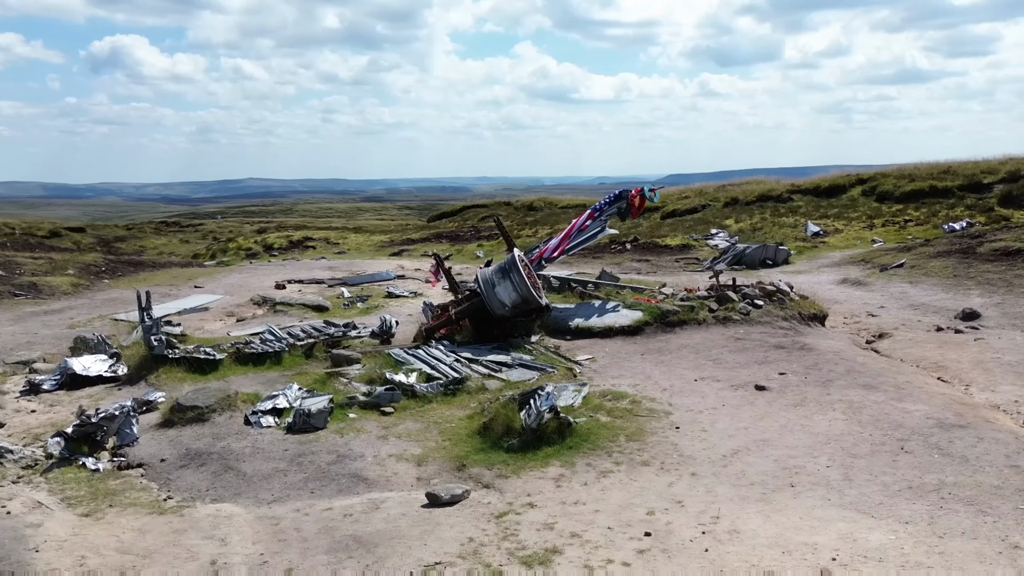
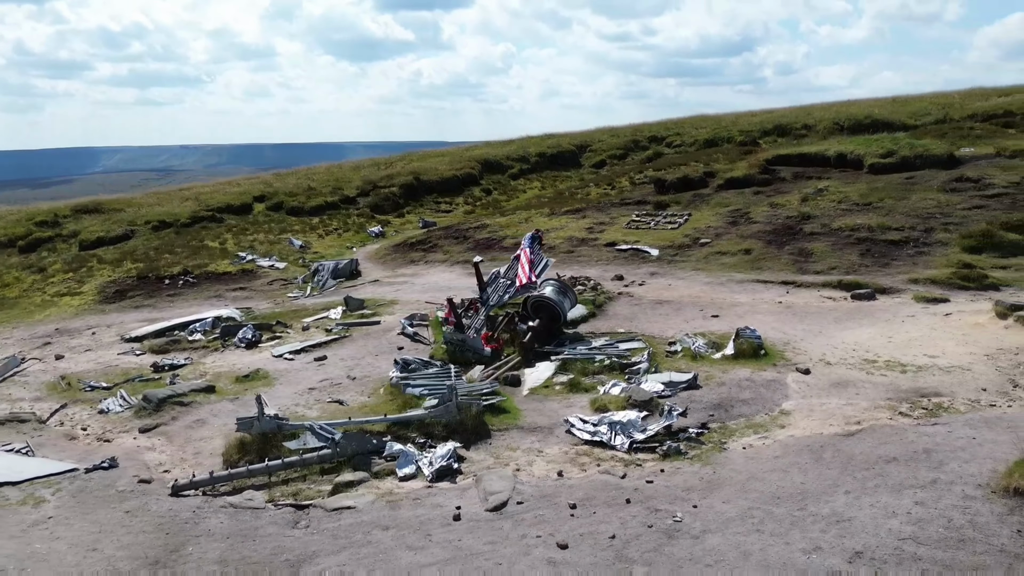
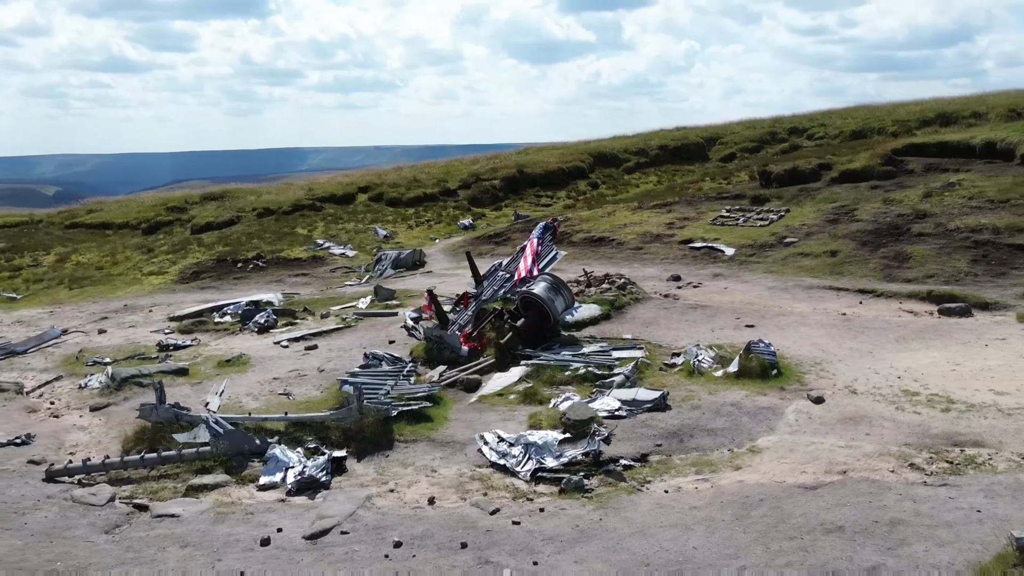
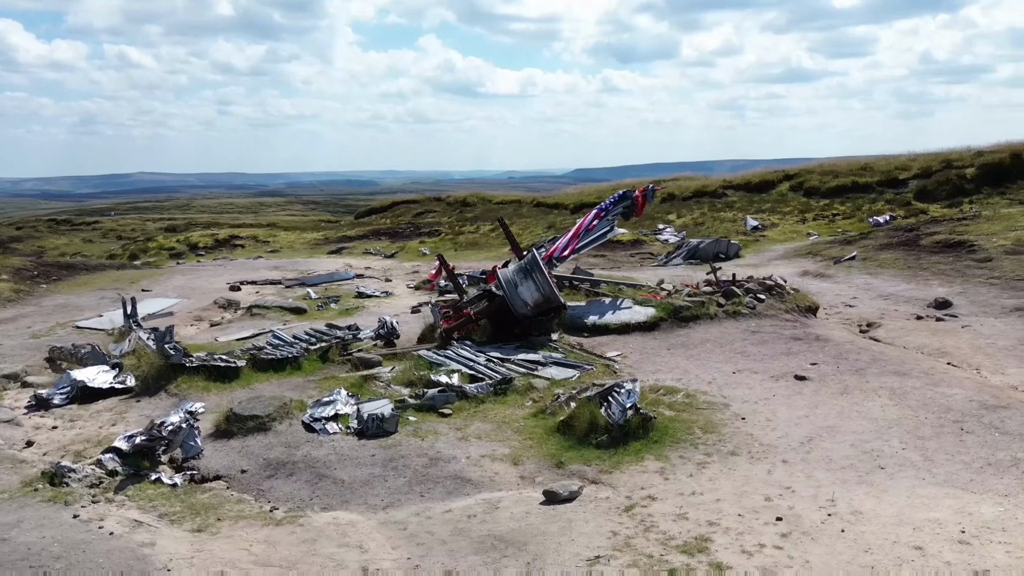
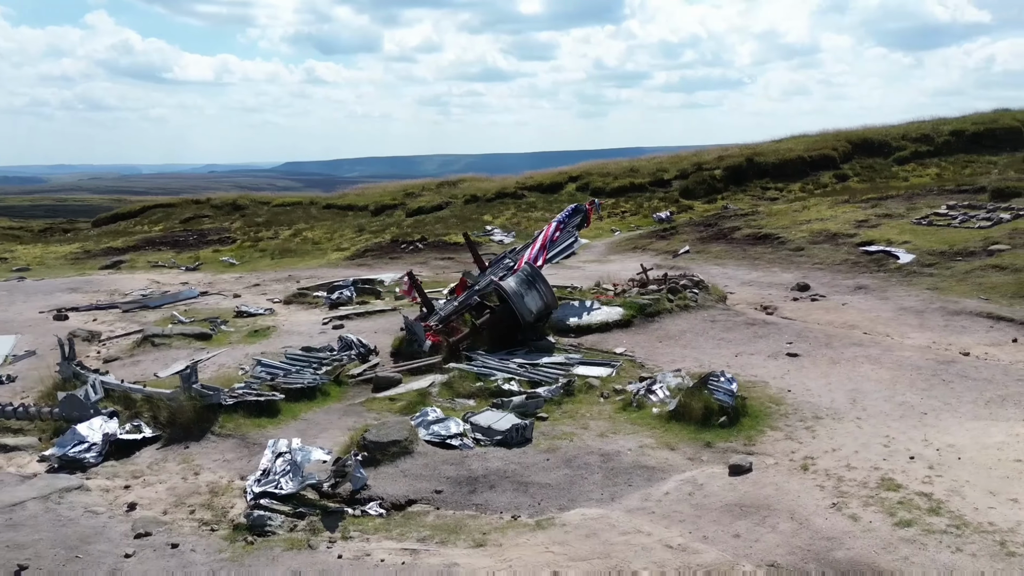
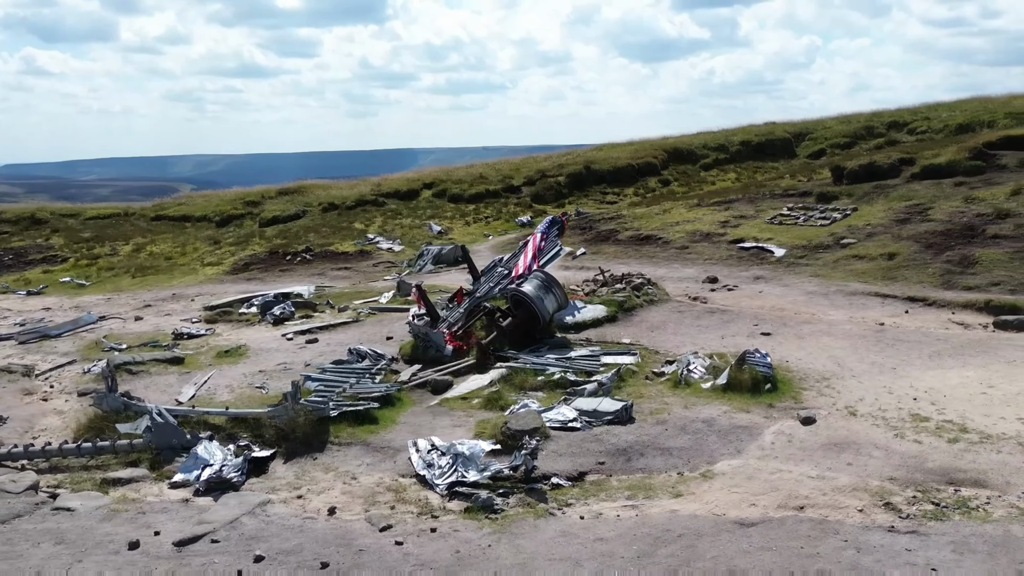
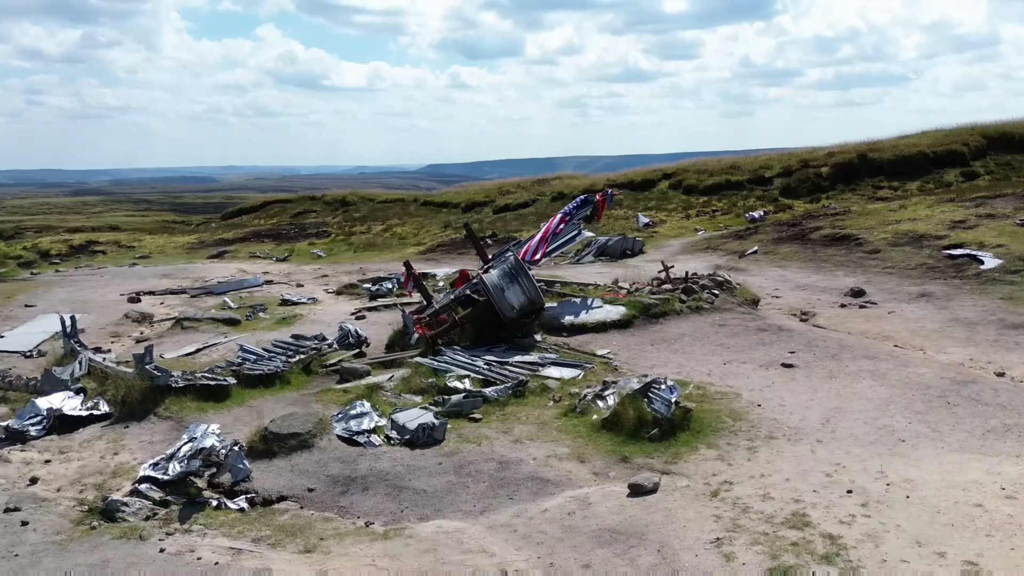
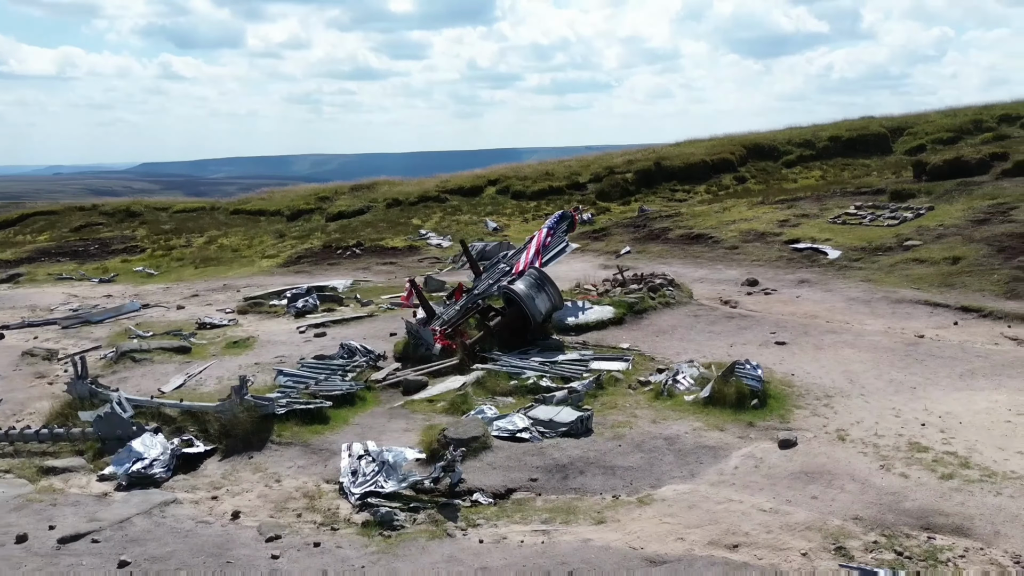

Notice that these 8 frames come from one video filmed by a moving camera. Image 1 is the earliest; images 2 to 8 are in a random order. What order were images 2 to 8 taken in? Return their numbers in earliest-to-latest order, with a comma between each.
4, 7, 5, 8, 6, 3, 2
